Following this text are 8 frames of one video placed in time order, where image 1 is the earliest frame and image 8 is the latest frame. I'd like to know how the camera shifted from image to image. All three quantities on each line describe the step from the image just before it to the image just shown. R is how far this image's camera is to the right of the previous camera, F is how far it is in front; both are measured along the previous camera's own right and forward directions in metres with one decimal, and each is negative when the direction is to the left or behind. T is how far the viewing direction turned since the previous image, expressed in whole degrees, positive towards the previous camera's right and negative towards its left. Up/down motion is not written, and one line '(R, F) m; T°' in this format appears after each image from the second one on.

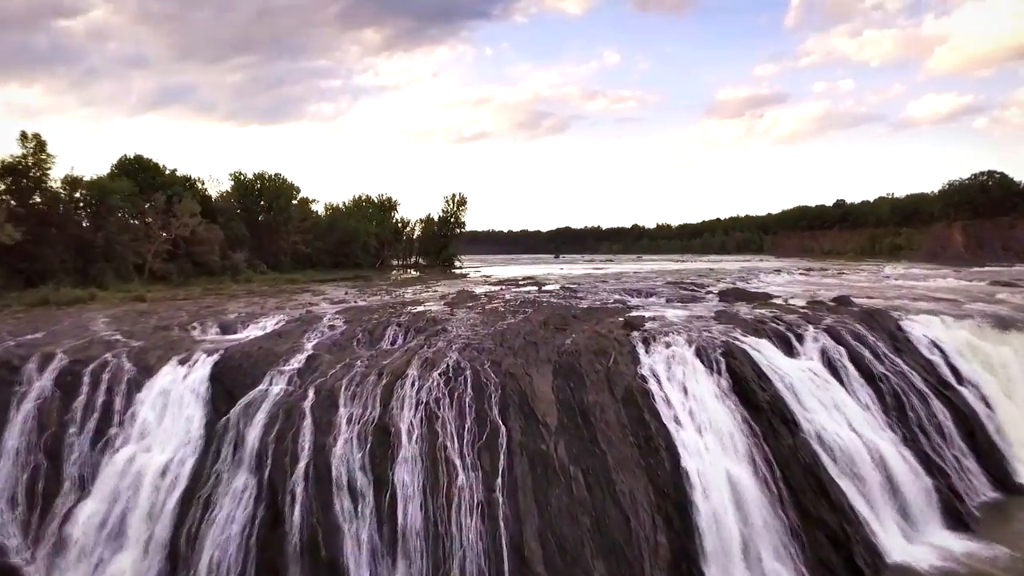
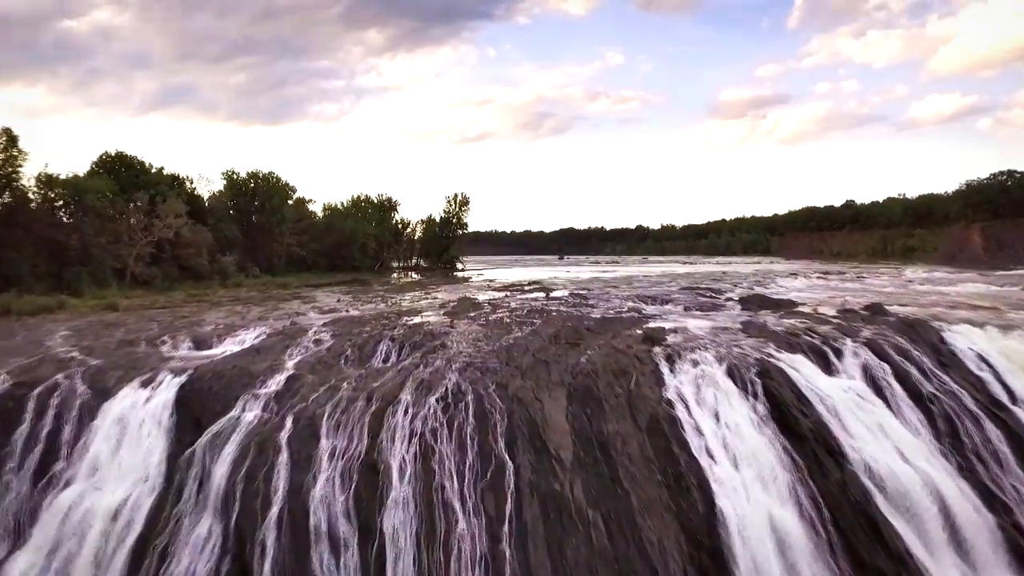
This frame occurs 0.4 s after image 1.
(-0.1, +1.5) m; 0°
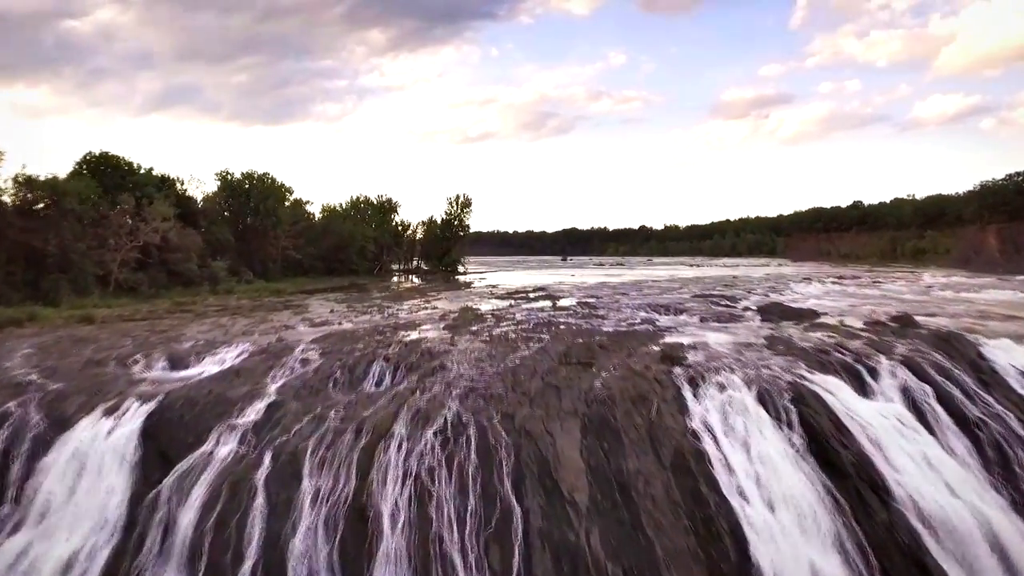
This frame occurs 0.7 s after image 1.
(-0.1, +1.2) m; 0°
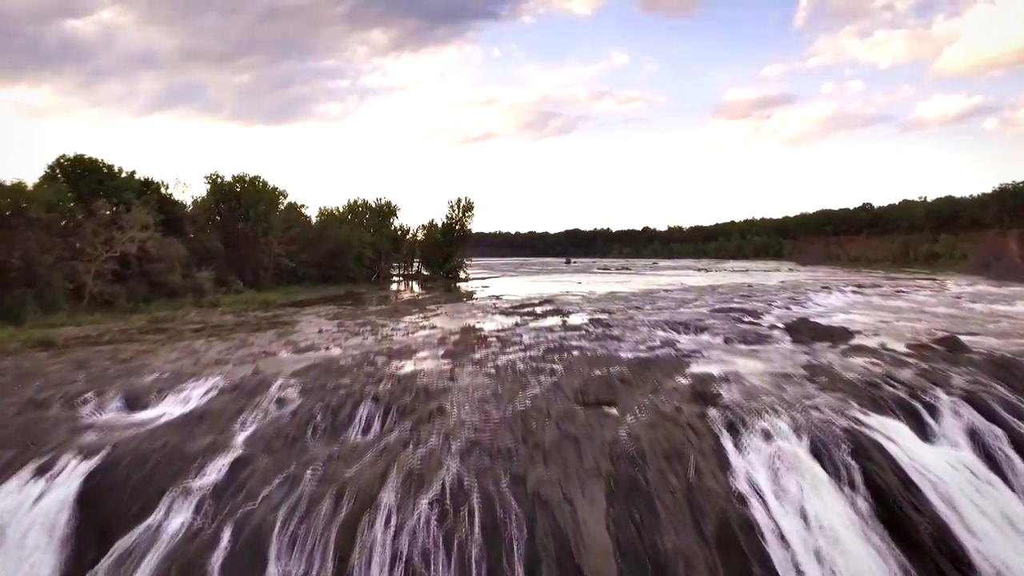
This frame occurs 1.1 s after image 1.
(-0.1, +1.6) m; 0°
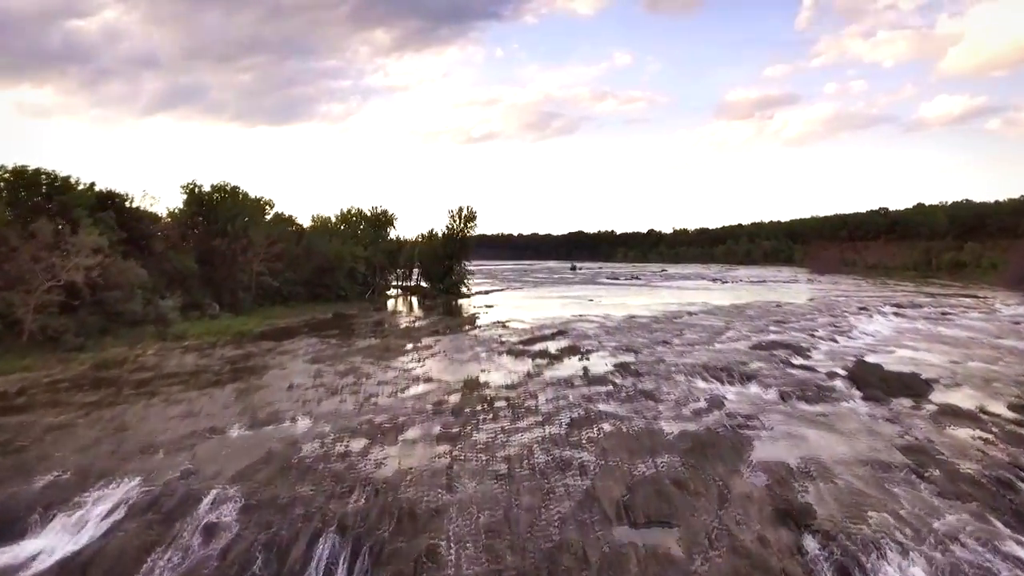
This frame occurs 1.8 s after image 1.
(-0.2, +2.9) m; 0°
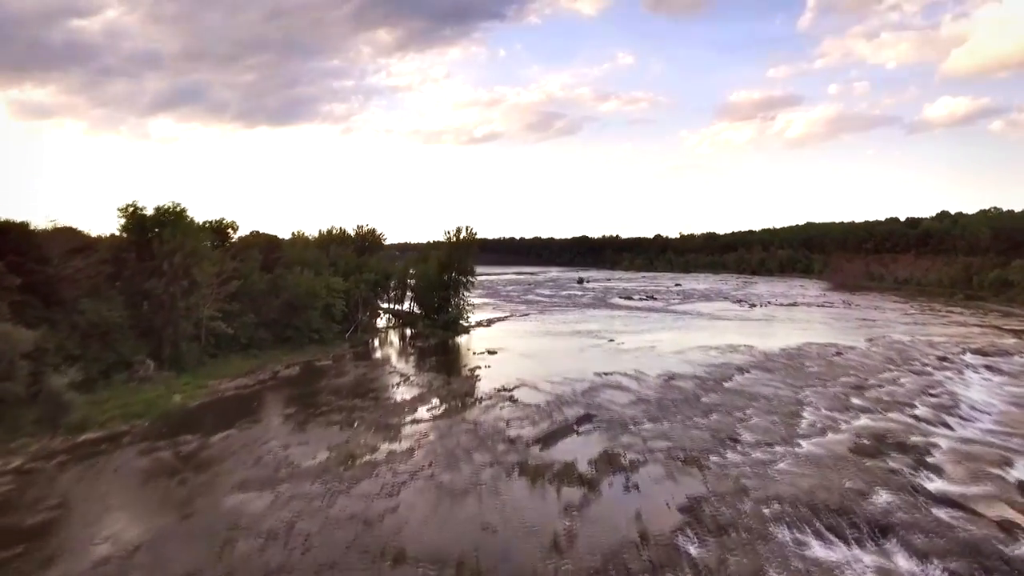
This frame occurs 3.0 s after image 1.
(-0.2, +5.2) m; 0°
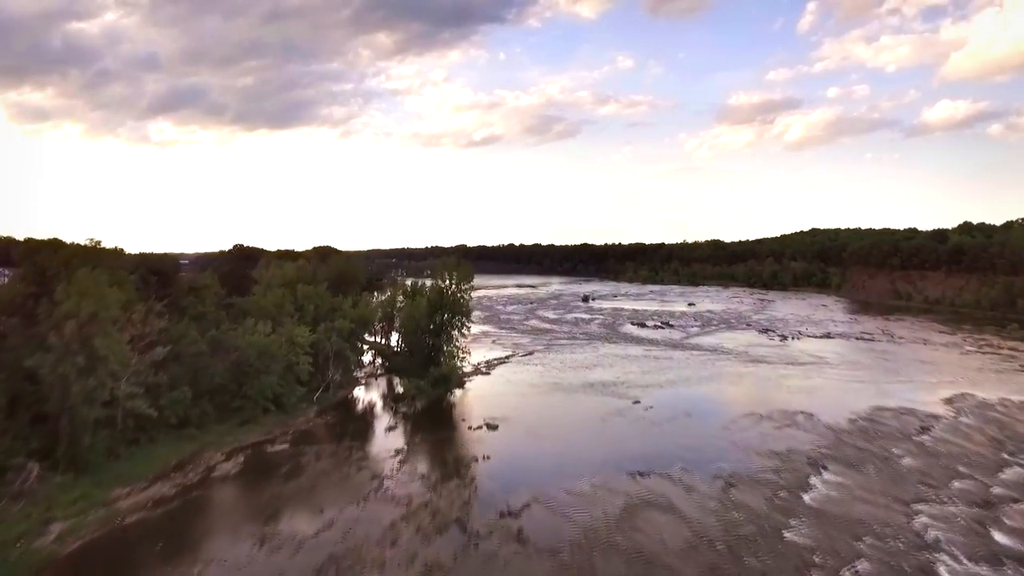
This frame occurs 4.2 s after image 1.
(-0.2, +5.2) m; 0°
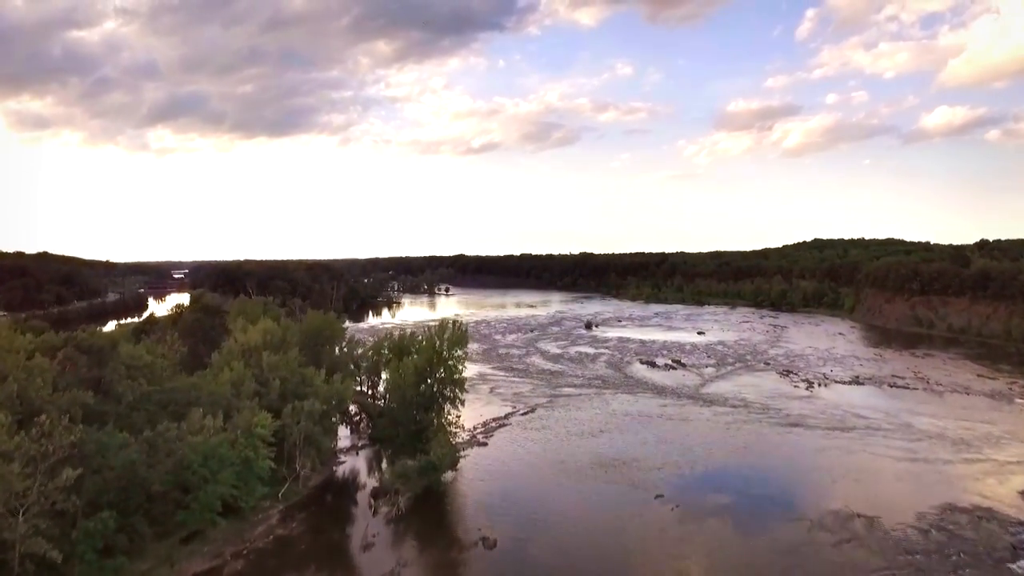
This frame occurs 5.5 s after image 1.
(0.0, +3.7) m; 0°
